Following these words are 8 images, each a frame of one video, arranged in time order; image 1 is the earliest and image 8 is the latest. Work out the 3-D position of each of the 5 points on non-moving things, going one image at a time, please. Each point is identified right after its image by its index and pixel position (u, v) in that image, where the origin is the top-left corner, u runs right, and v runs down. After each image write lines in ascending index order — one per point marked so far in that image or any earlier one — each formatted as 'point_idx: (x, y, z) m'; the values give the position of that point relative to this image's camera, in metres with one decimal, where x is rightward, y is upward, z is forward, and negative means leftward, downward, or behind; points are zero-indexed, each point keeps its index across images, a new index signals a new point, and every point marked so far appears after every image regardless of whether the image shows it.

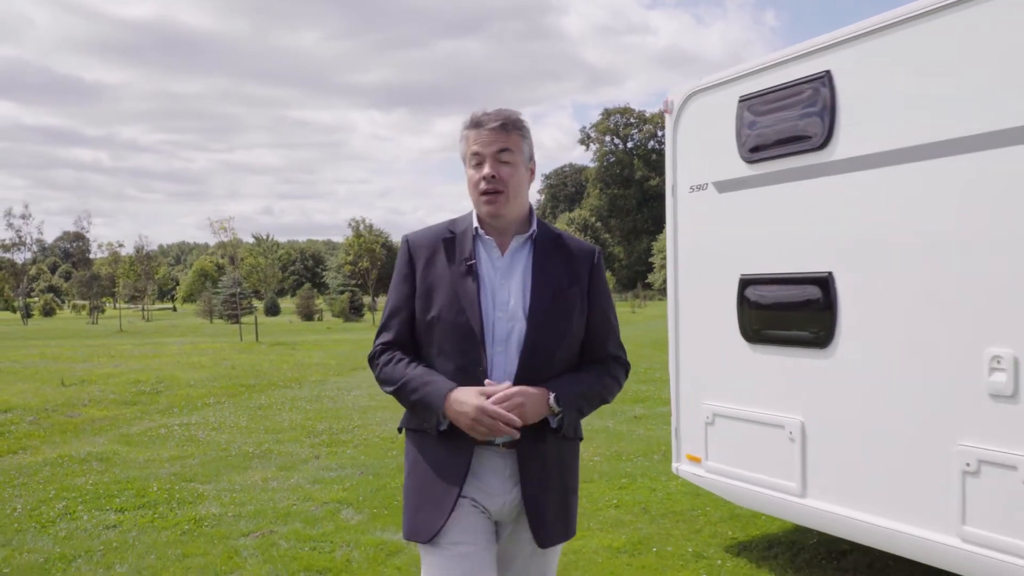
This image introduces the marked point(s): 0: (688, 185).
0: (+0.9, +0.5, +5.1) m
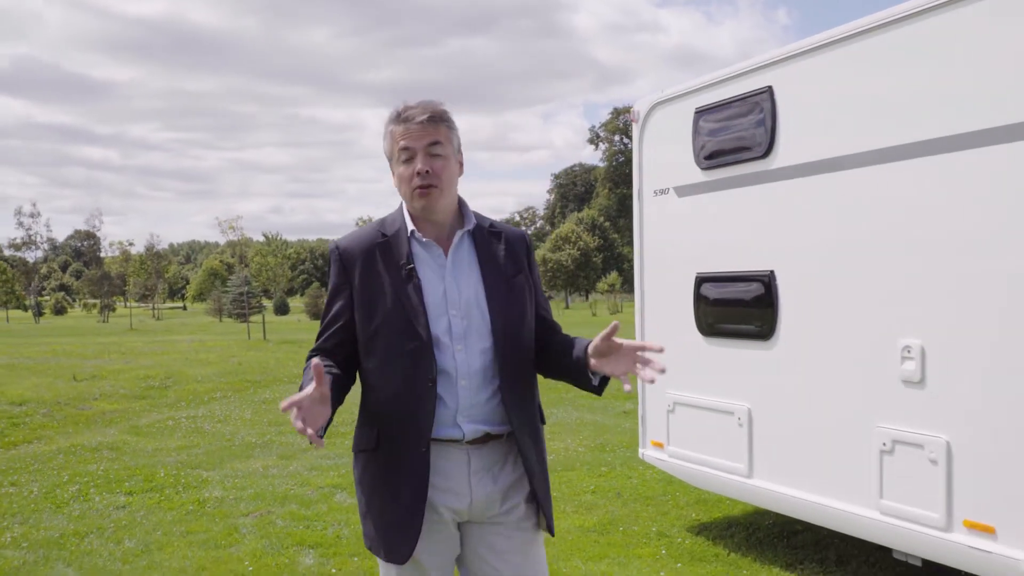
0: (+0.8, +0.5, +5.5) m
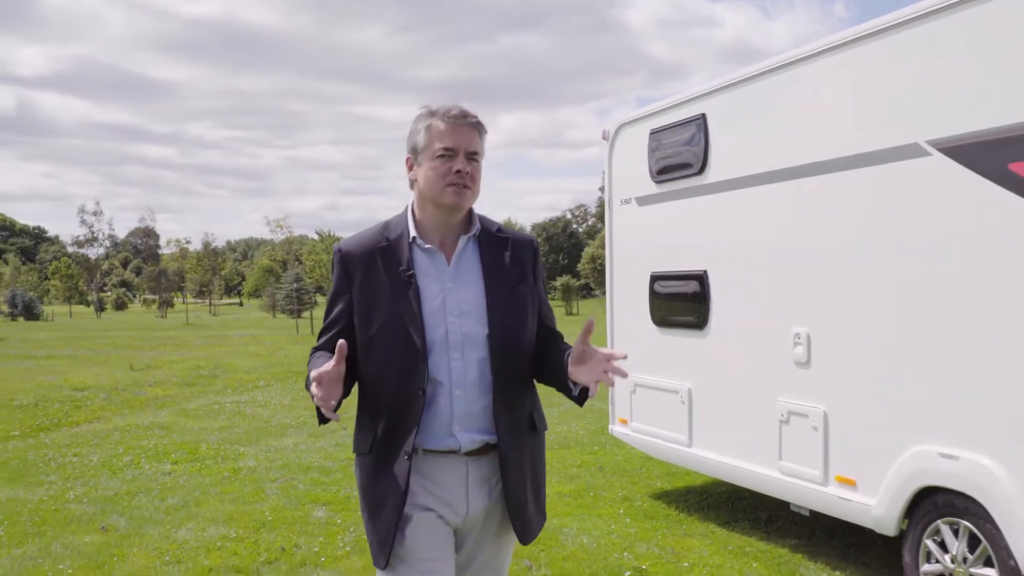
0: (+0.7, +0.5, +6.3) m
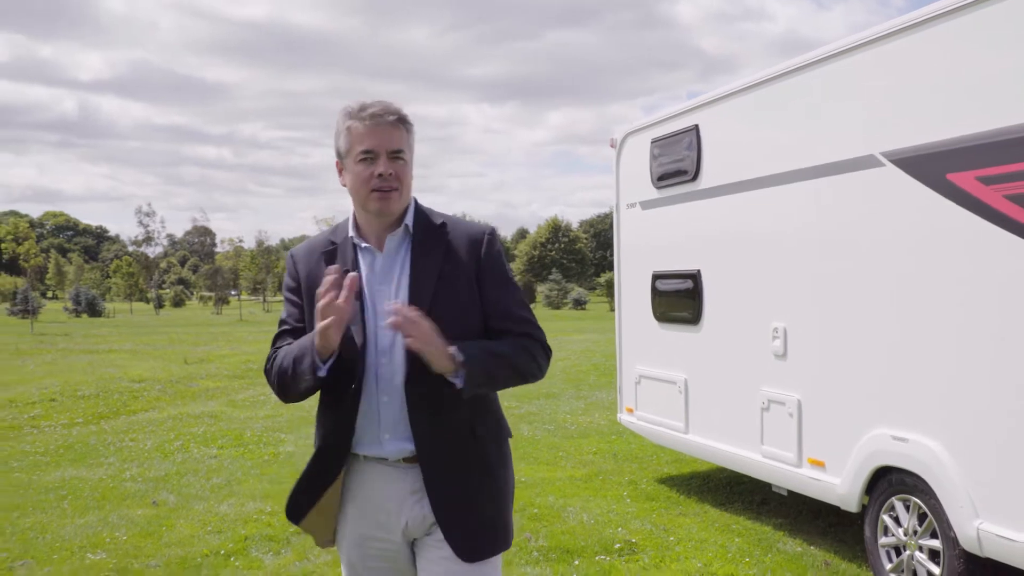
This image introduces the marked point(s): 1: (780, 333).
0: (+0.8, +0.6, +6.8) m
1: (+1.3, -0.2, +4.9) m
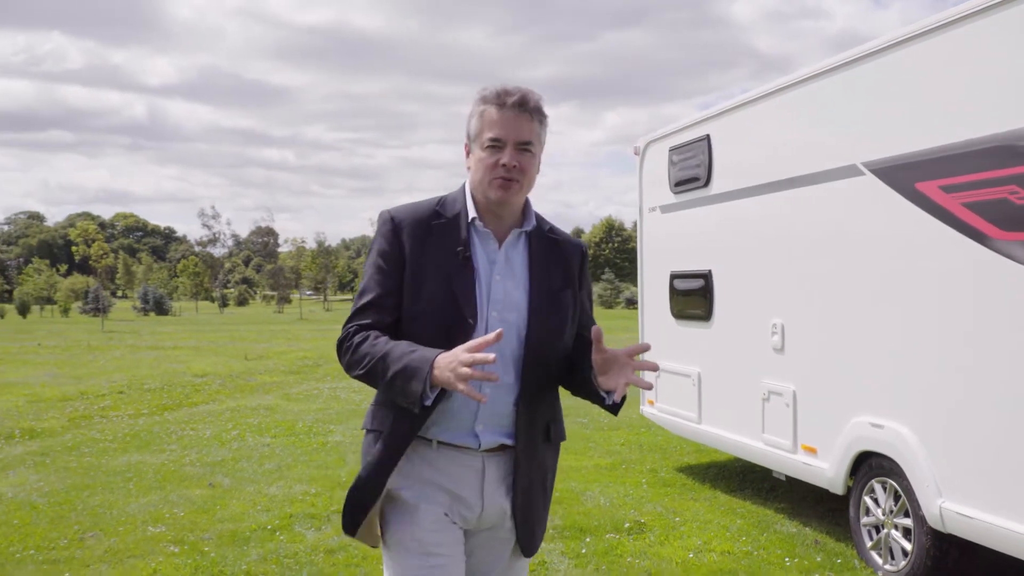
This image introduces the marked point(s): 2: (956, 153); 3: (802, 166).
0: (+1.0, +0.6, +7.2) m
1: (+1.4, -0.2, +5.3) m
2: (+1.7, +0.5, +3.9) m
3: (+1.4, +0.6, +5.1) m
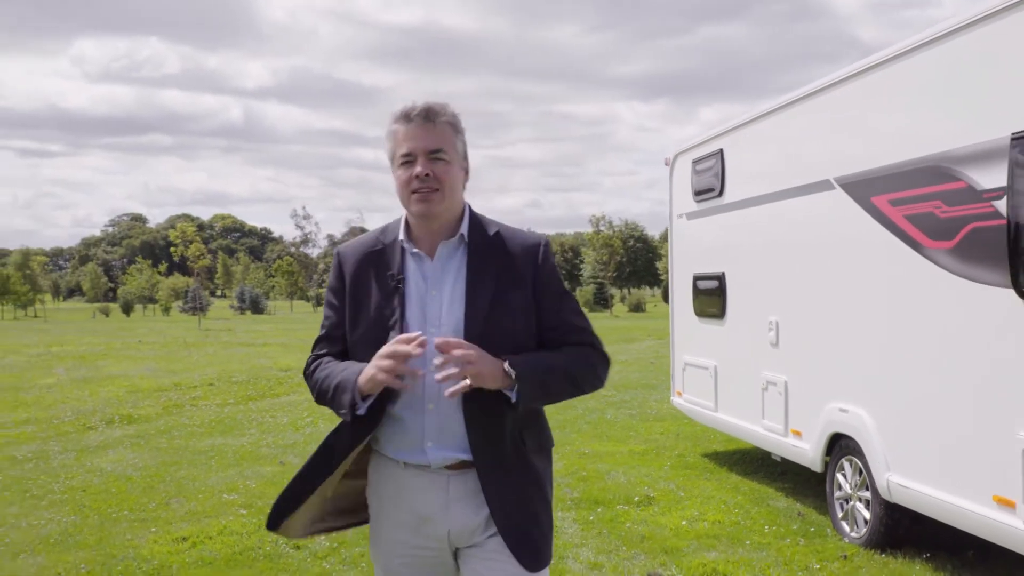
0: (+1.3, +0.6, +7.8) m
1: (+1.5, -0.2, +5.9) m
2: (+1.7, +0.5, +4.5) m
3: (+1.6, +0.6, +5.7) m
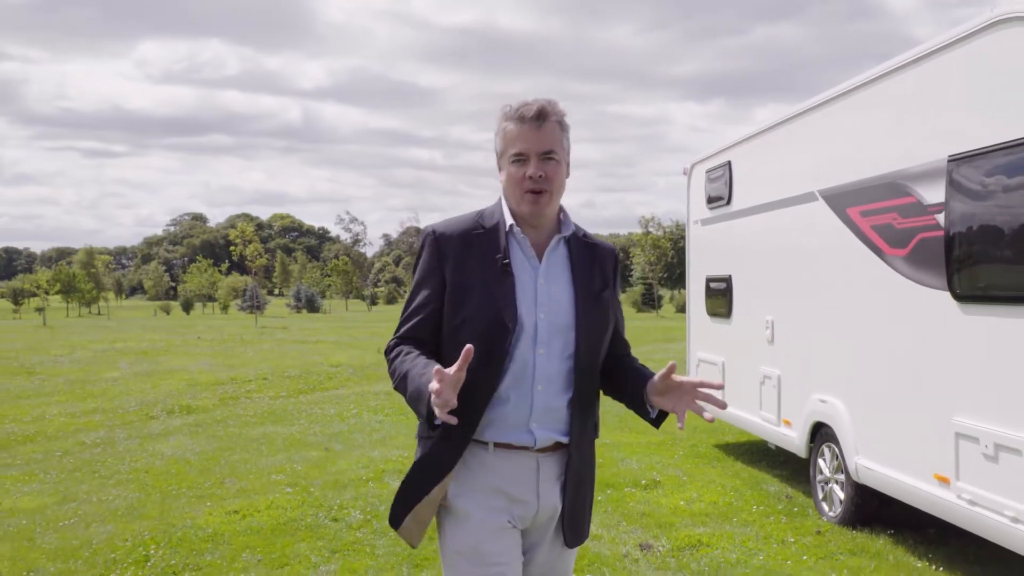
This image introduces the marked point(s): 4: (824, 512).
0: (+1.5, +0.6, +8.3) m
1: (+1.6, -0.2, +6.4) m
2: (+1.7, +0.5, +5.0) m
3: (+1.7, +0.6, +6.2) m
4: (+1.7, -1.2, +5.5) m
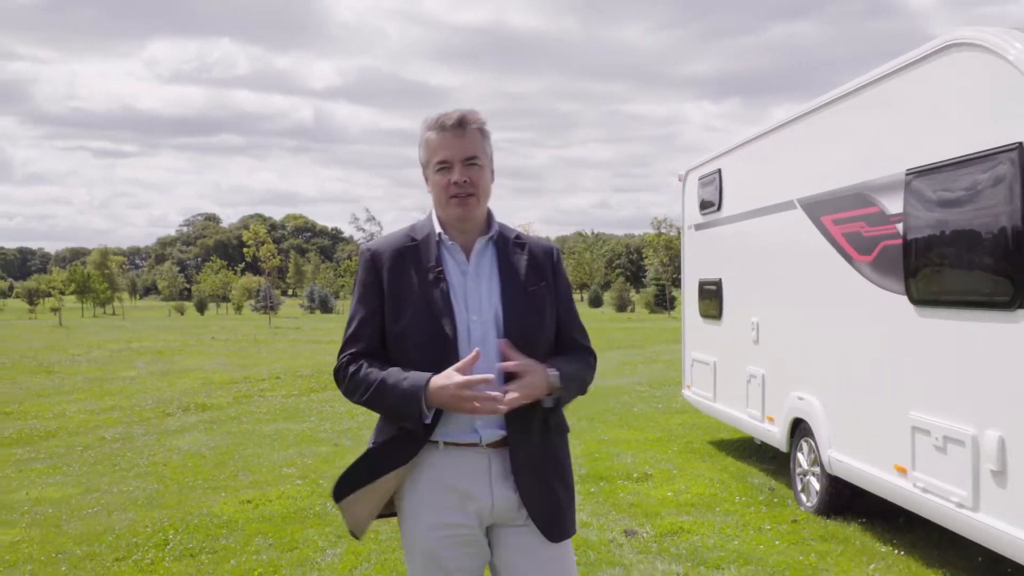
0: (+1.5, +0.5, +8.6) m
1: (+1.6, -0.3, +6.7) m
2: (+1.7, +0.5, +5.3) m
3: (+1.7, +0.6, +6.5) m
4: (+1.7, -1.2, +5.8) m
